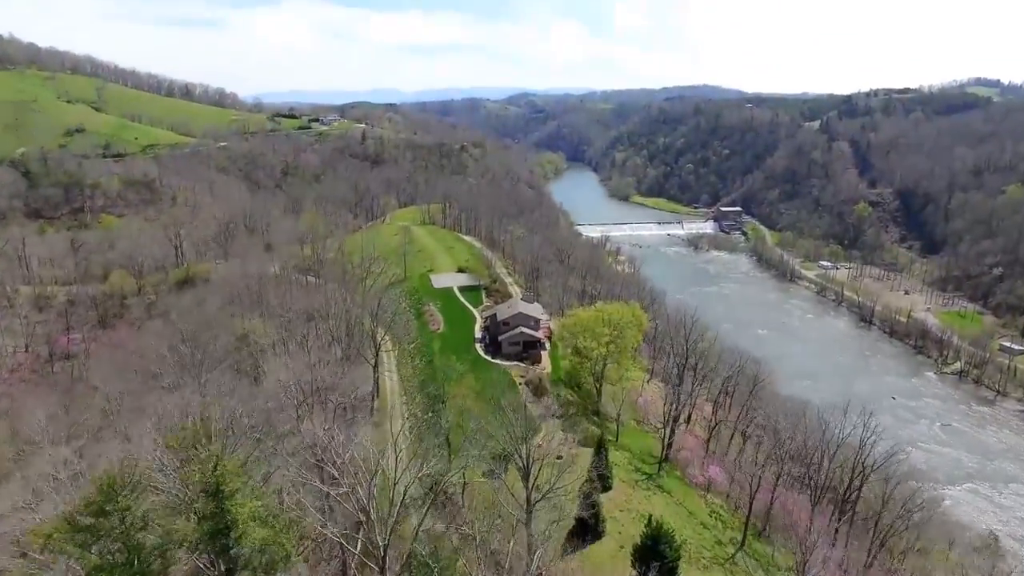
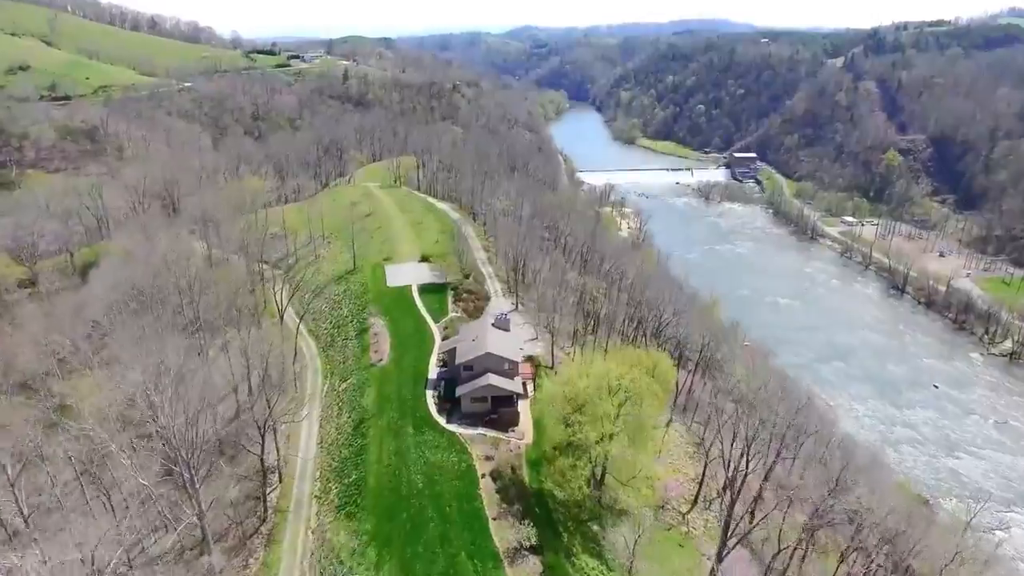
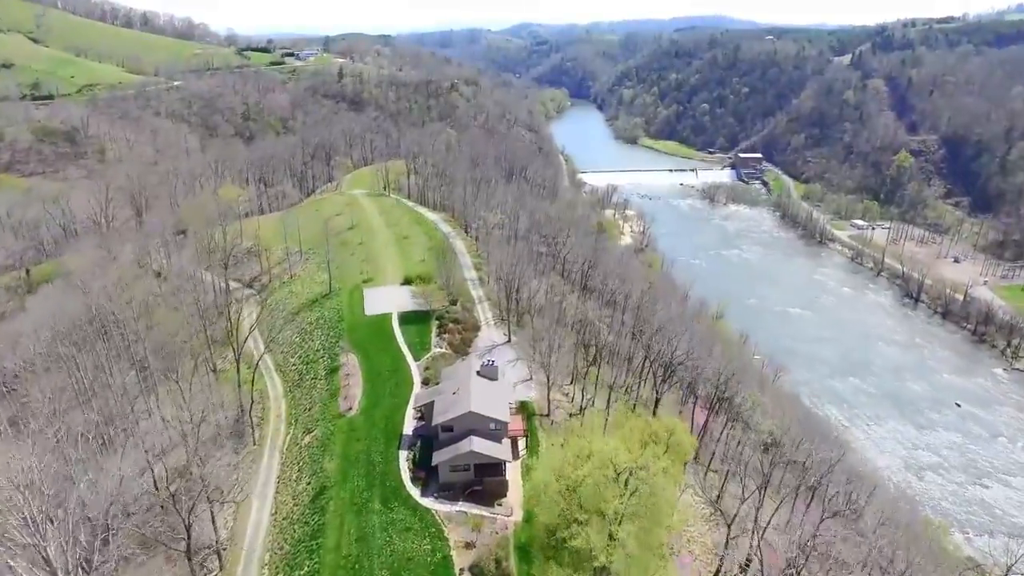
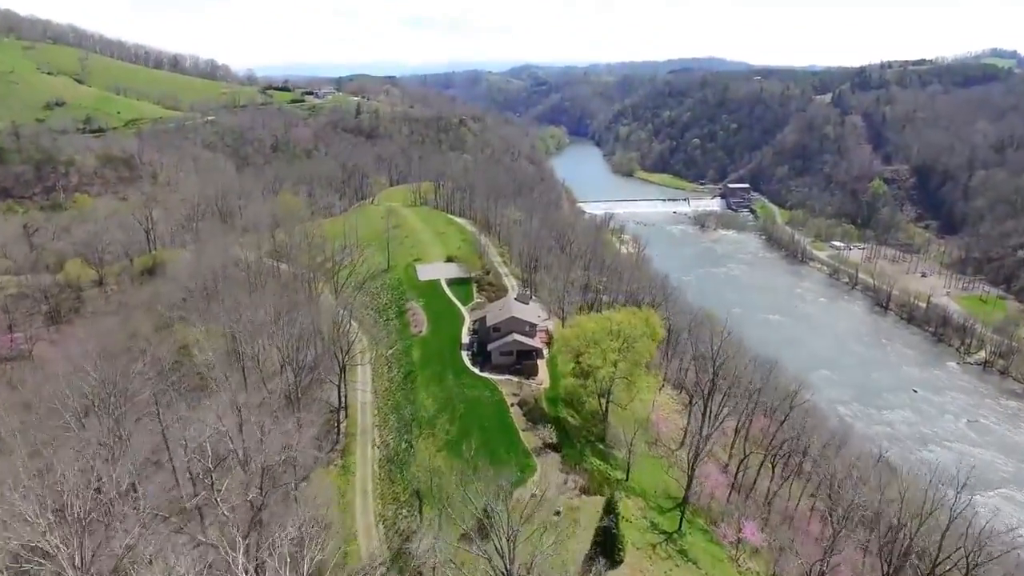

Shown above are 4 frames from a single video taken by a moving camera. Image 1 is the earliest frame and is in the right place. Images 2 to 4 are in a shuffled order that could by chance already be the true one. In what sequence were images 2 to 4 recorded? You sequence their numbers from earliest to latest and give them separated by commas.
4, 2, 3
